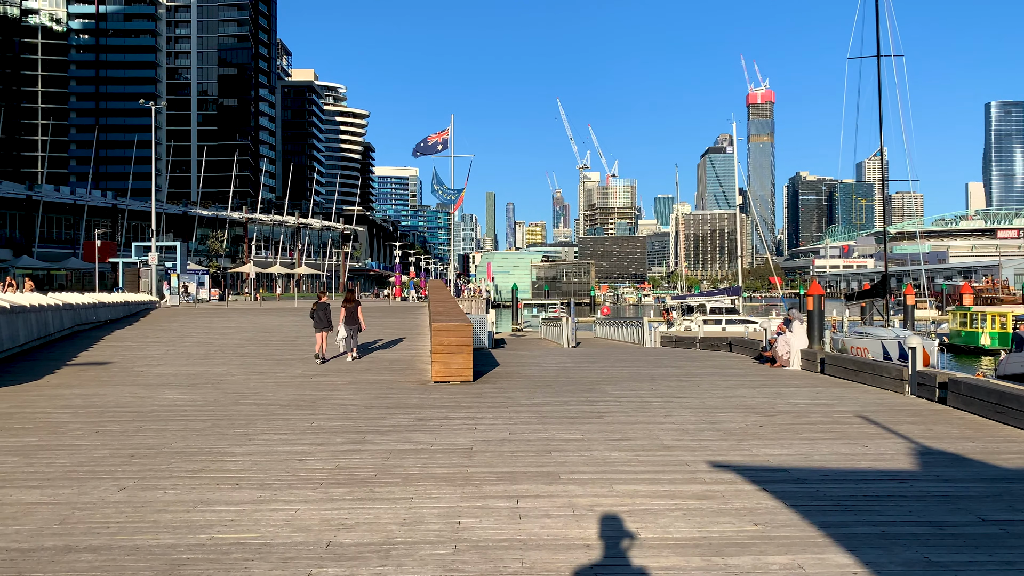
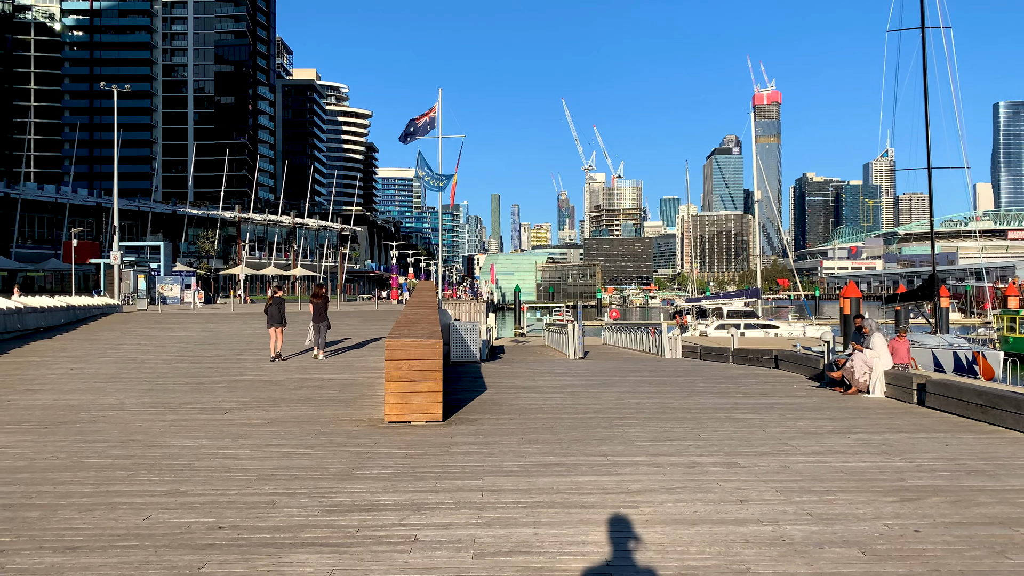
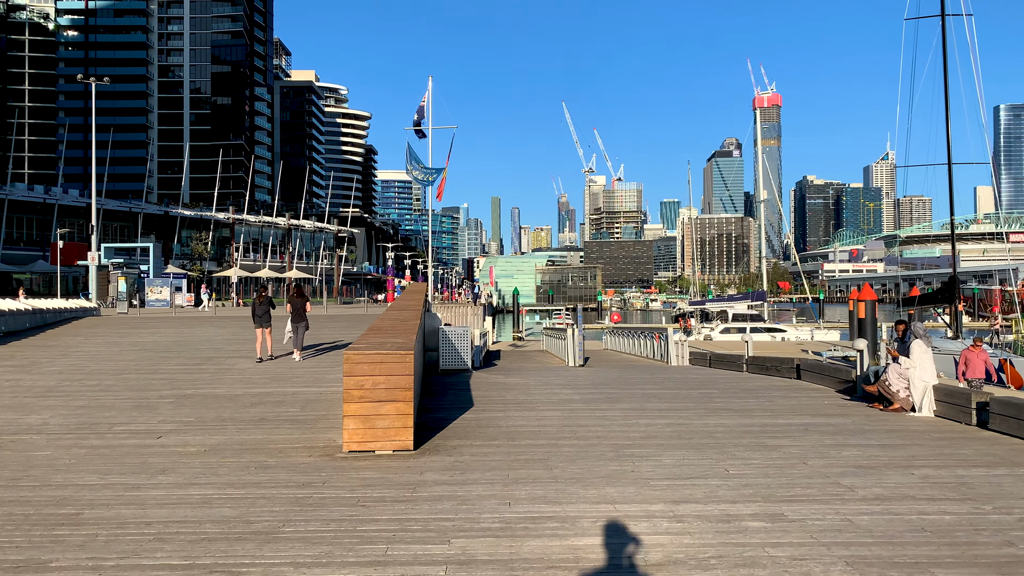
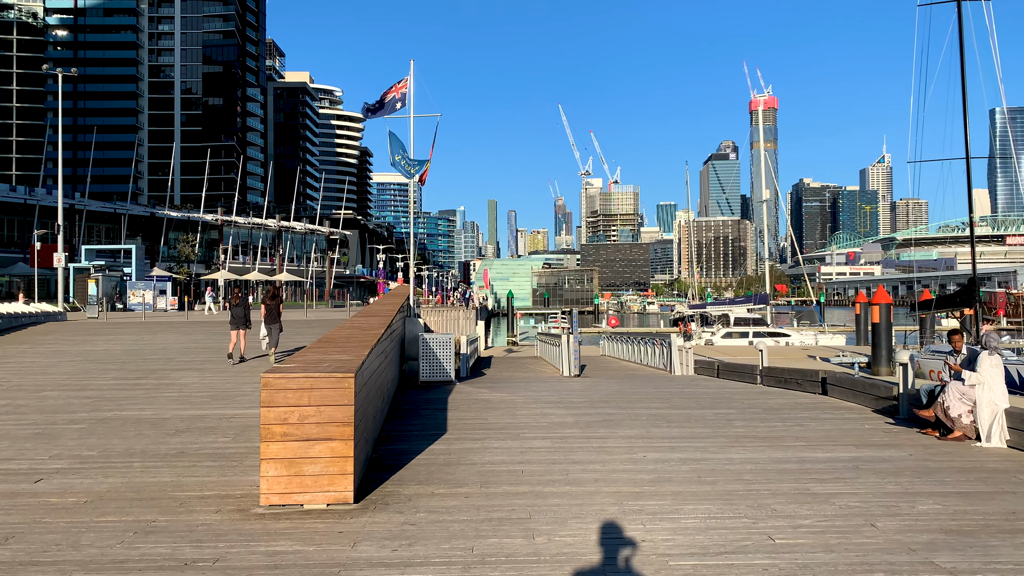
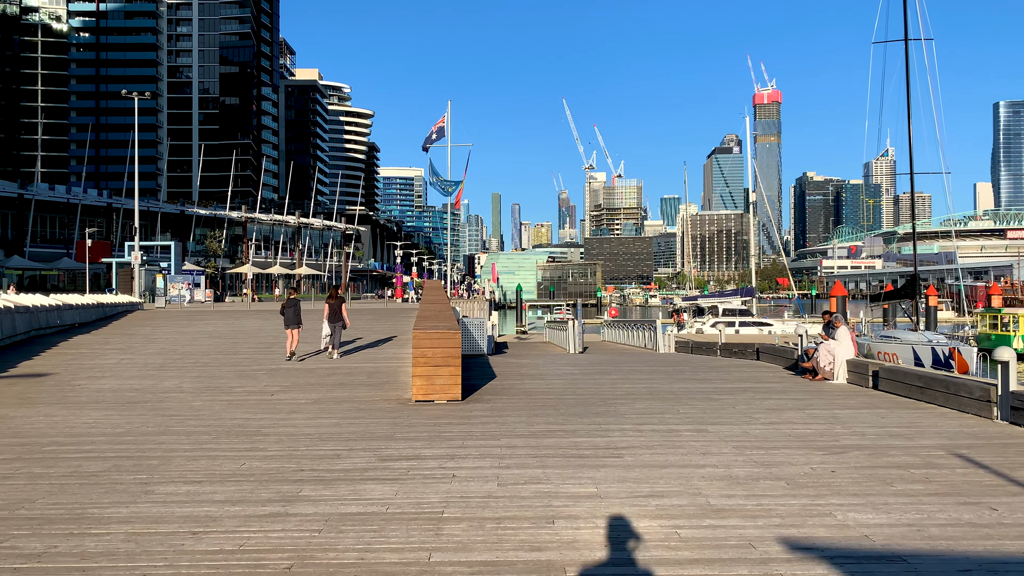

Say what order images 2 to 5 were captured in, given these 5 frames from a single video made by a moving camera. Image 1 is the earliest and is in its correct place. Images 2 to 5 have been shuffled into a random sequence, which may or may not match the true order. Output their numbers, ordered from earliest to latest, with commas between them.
5, 2, 3, 4
